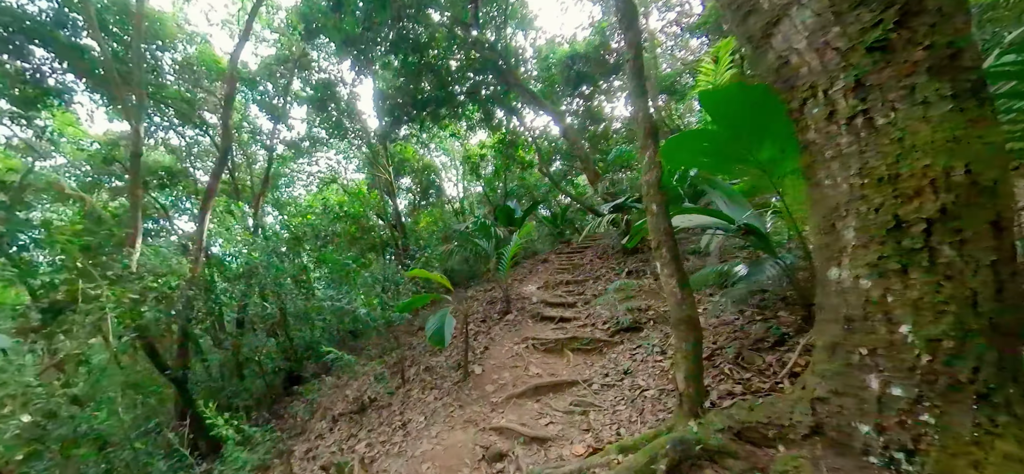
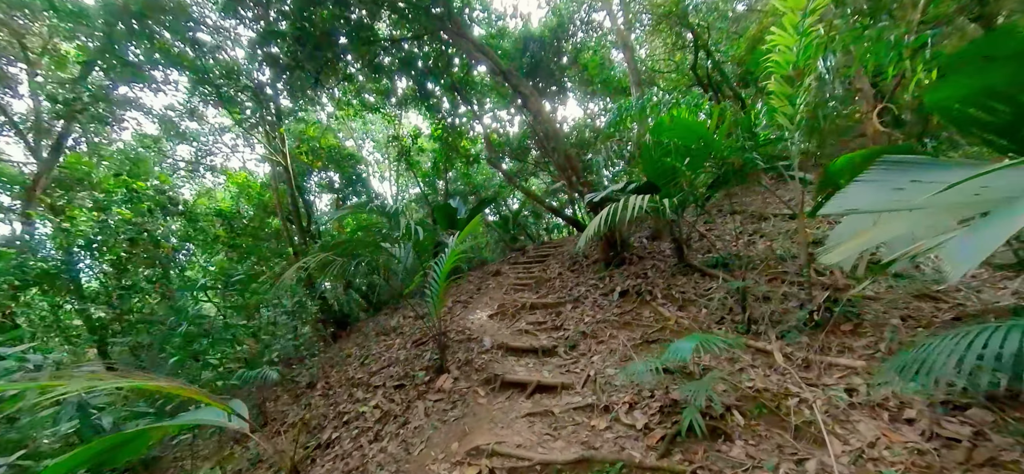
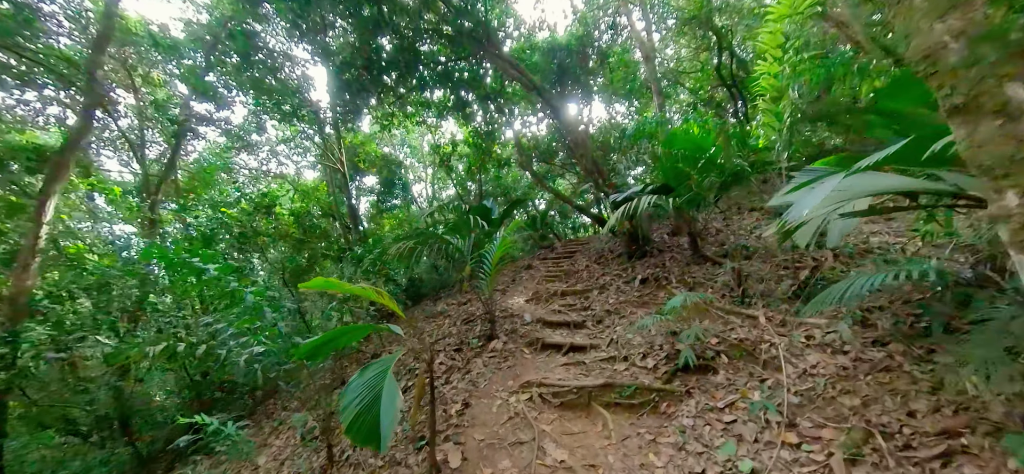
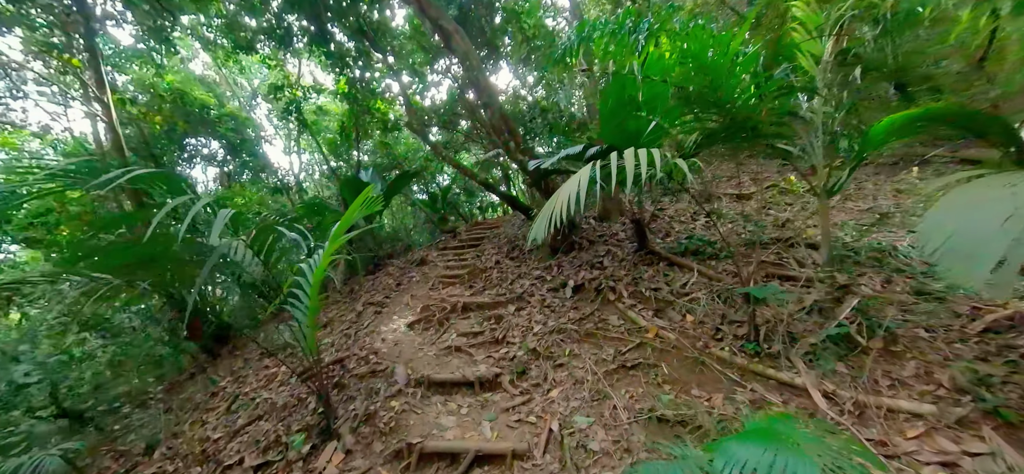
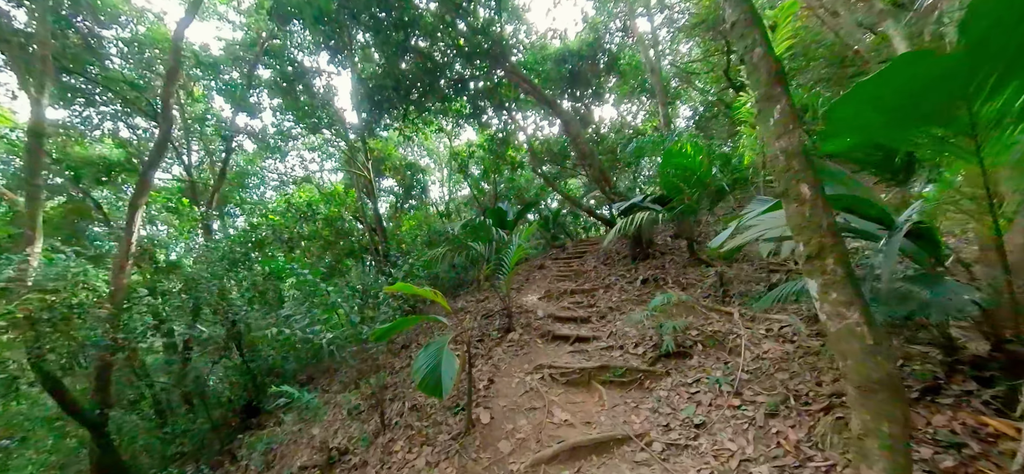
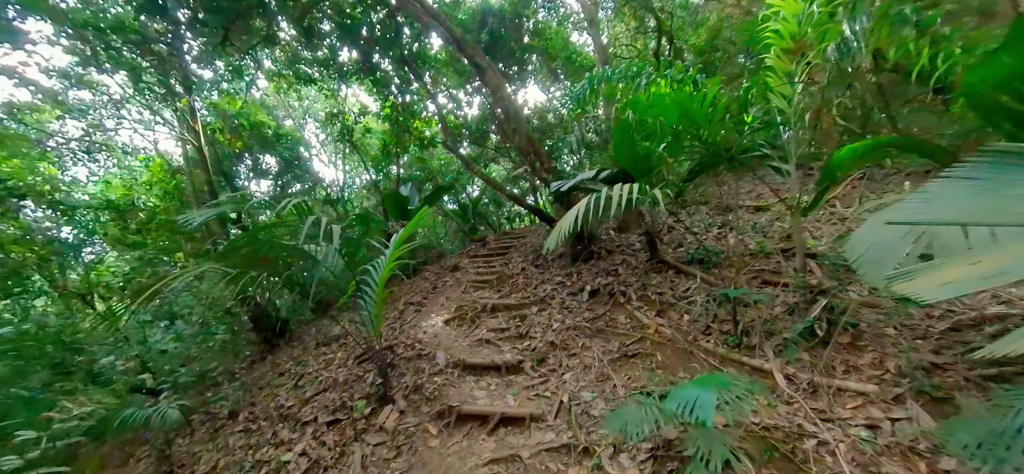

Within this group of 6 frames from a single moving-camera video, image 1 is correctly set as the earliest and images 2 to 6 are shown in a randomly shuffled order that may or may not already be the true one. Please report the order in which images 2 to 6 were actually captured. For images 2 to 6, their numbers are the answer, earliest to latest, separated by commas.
5, 3, 2, 6, 4
